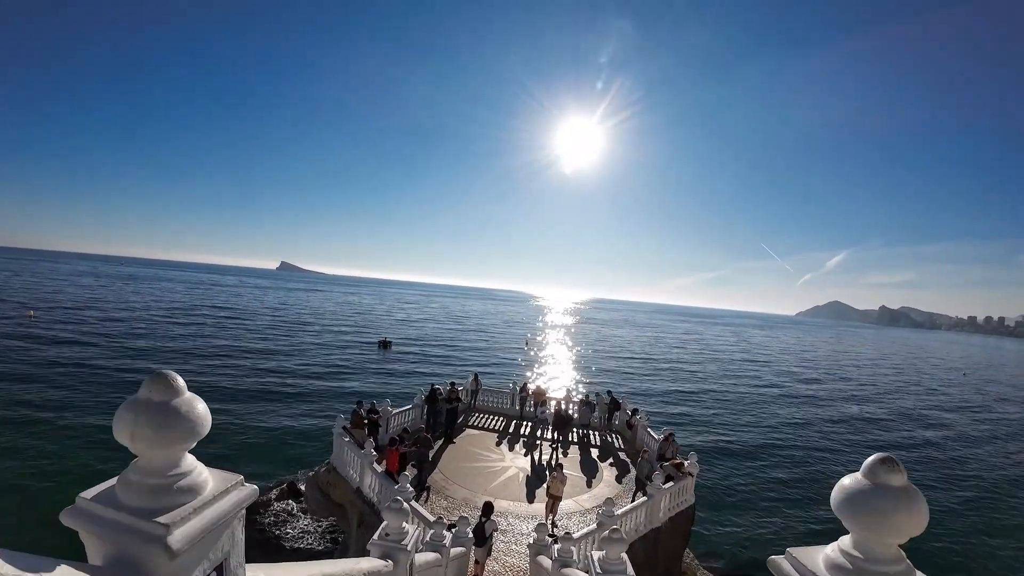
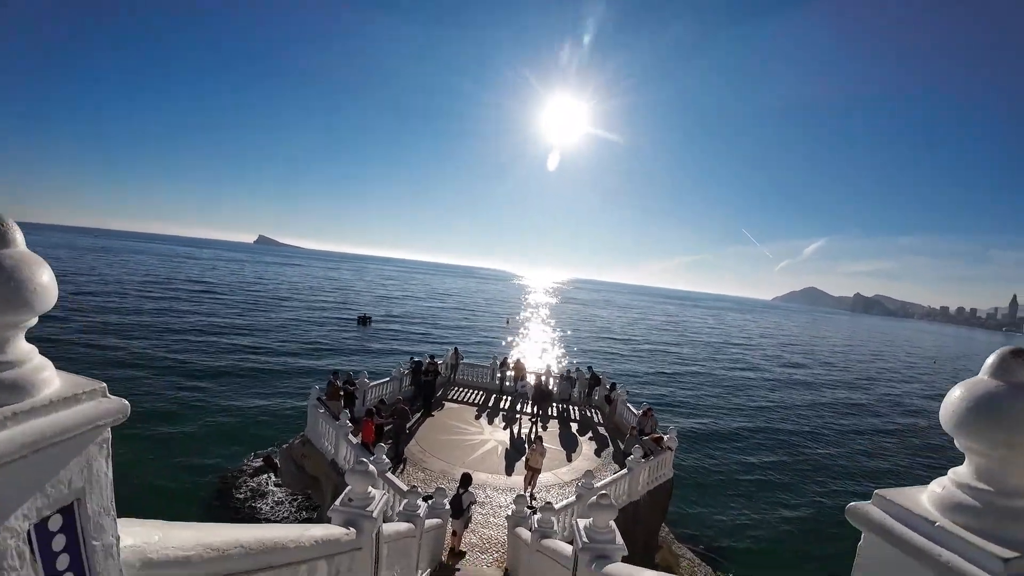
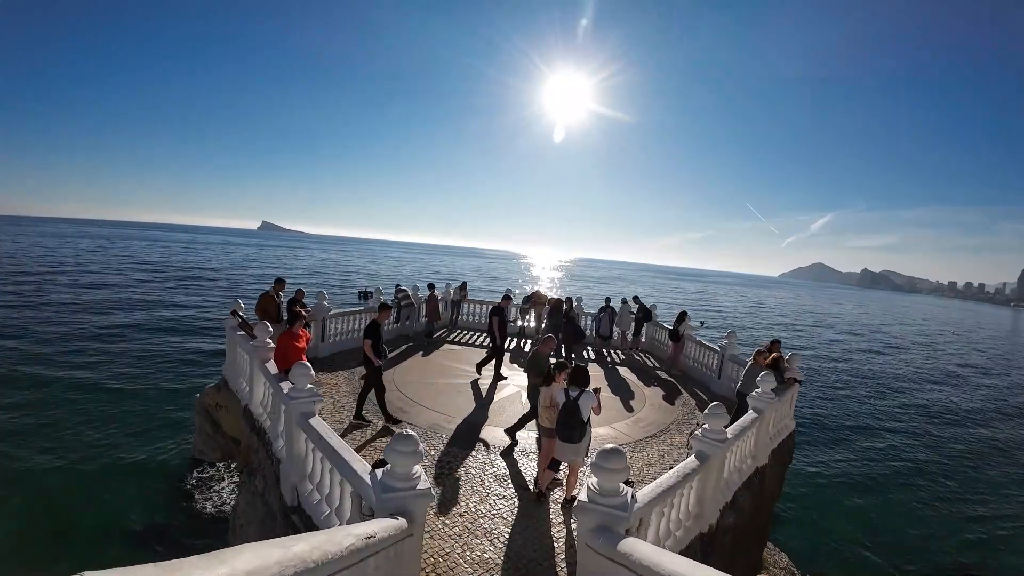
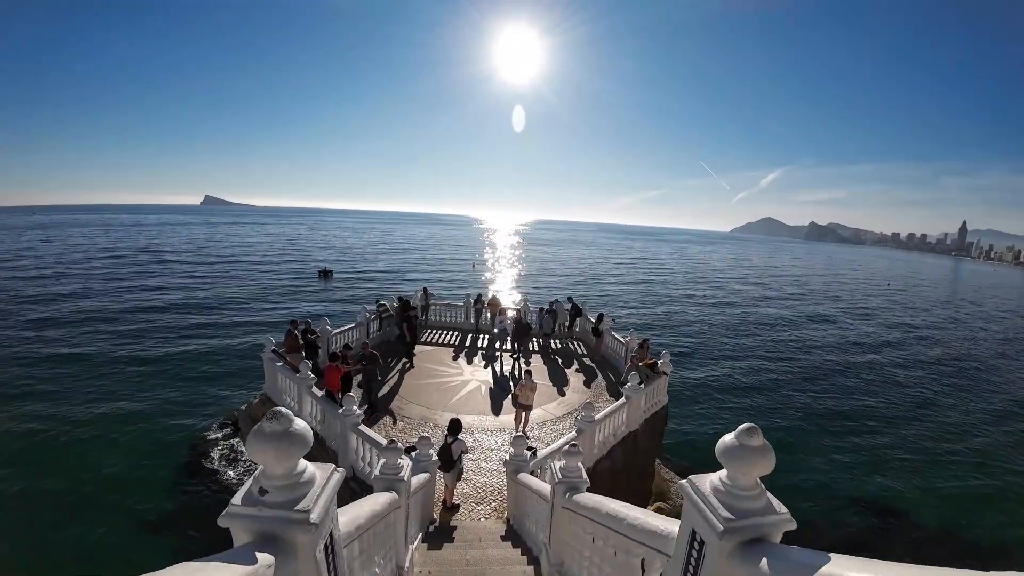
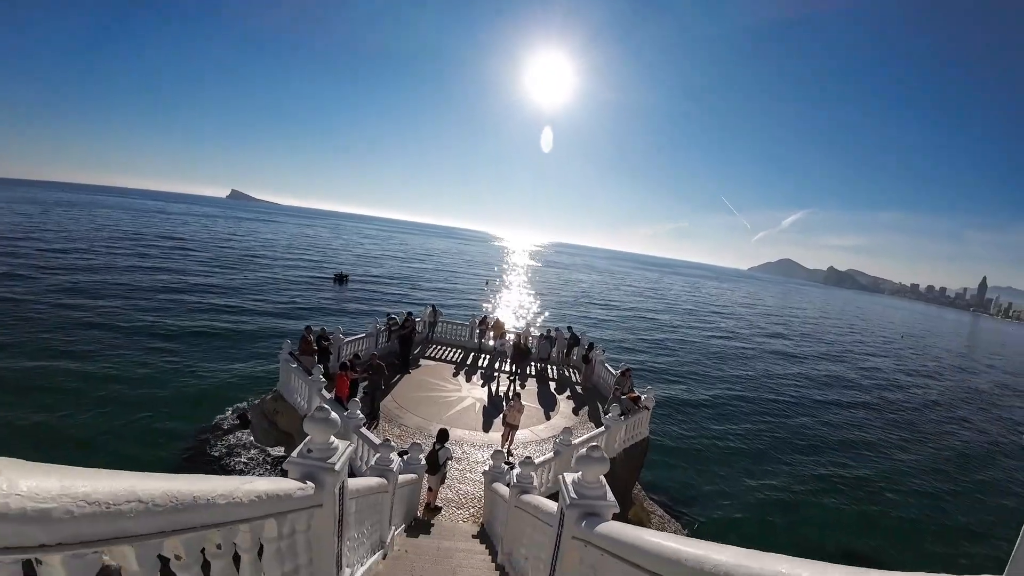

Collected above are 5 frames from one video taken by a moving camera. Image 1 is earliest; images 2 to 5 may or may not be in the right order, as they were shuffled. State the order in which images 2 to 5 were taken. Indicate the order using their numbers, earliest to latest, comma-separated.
2, 5, 4, 3
